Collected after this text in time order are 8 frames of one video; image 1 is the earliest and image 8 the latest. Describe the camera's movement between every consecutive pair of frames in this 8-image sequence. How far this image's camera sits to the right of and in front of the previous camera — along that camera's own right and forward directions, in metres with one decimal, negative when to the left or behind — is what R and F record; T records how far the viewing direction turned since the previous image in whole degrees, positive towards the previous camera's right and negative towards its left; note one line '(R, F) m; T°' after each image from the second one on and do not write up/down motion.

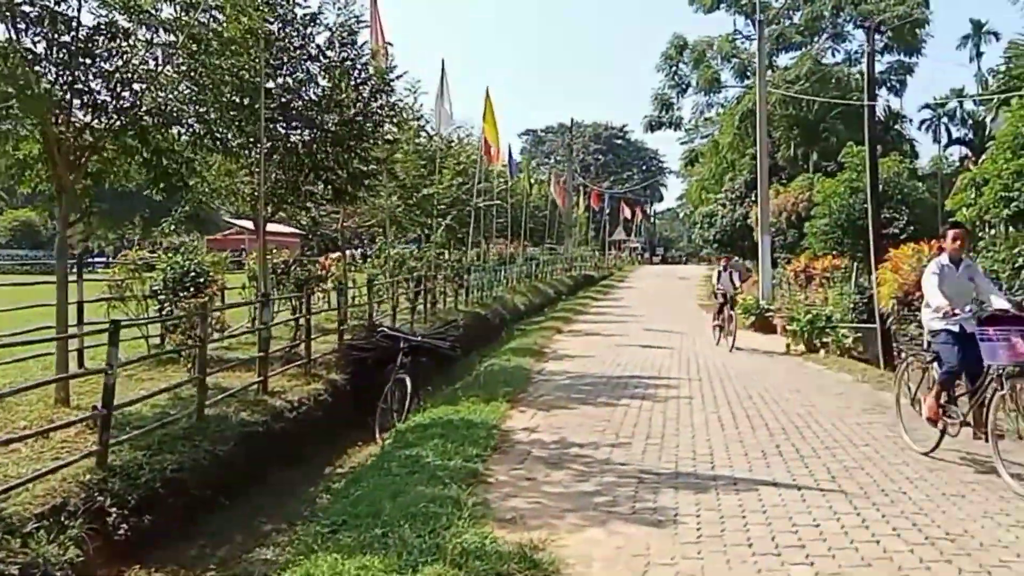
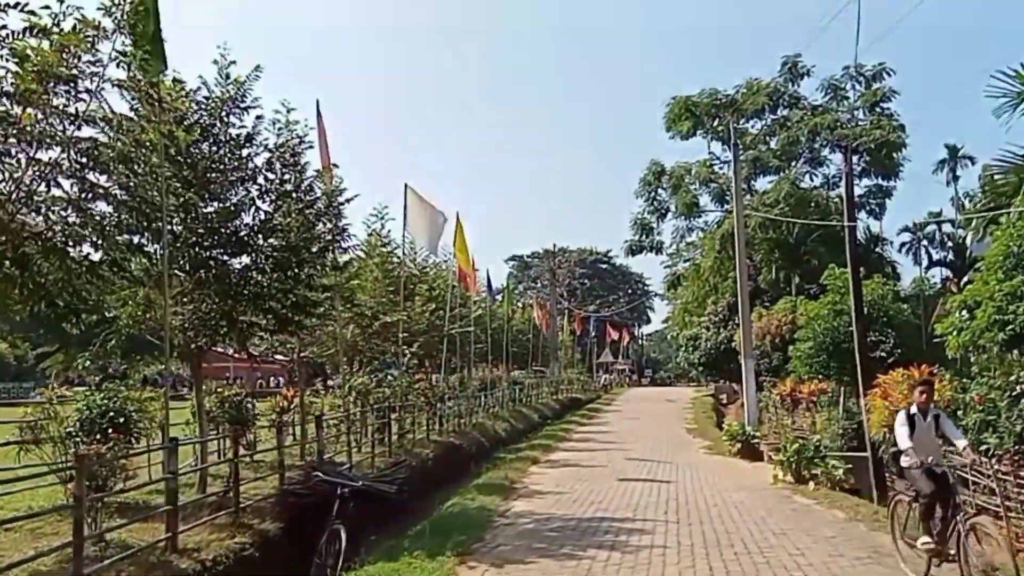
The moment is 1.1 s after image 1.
(+0.5, +0.8) m; +1°
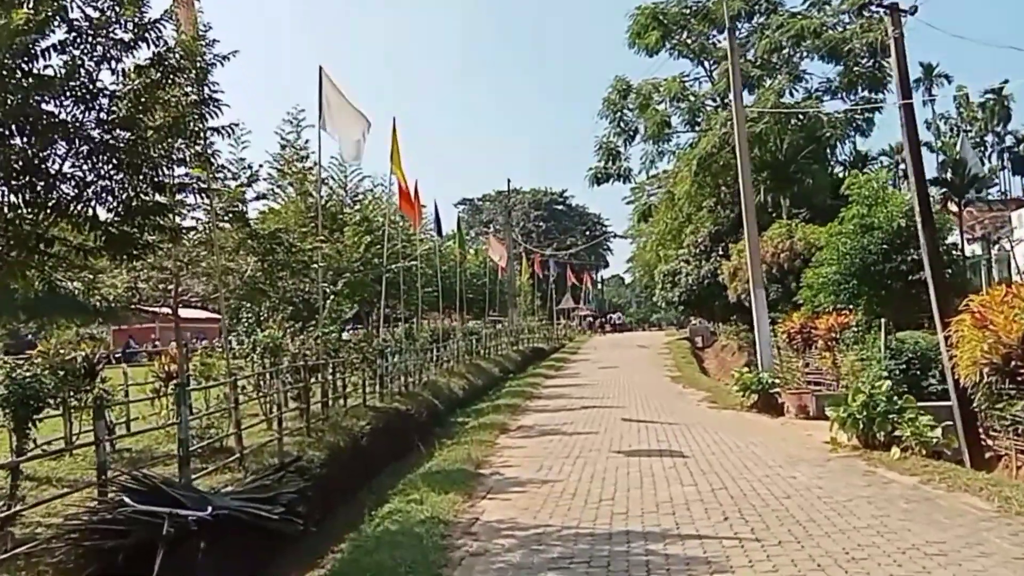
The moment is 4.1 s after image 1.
(-0.1, +4.3) m; +3°
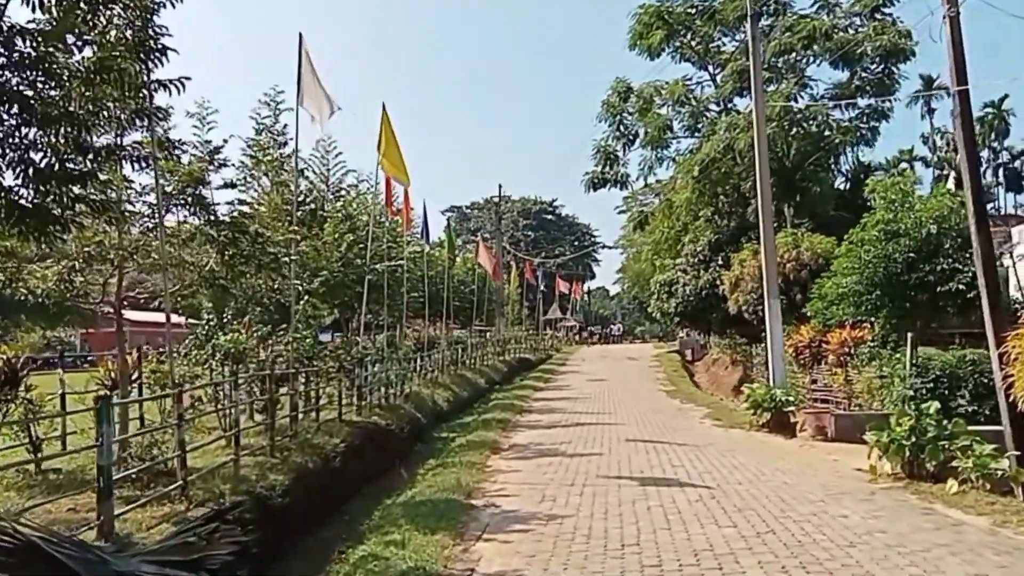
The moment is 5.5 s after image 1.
(-0.2, +1.5) m; +1°
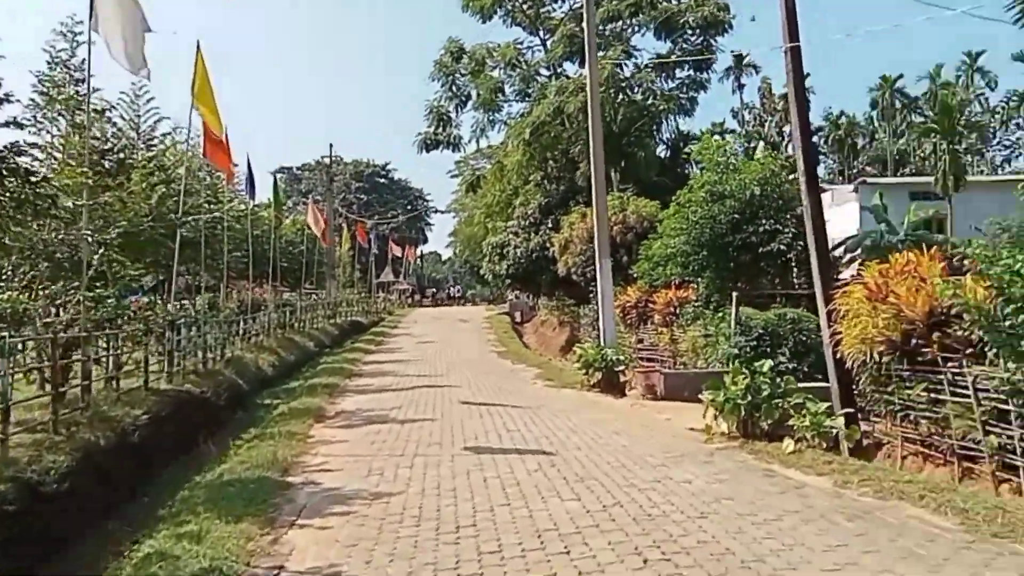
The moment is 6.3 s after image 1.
(+0.1, +0.9) m; +12°
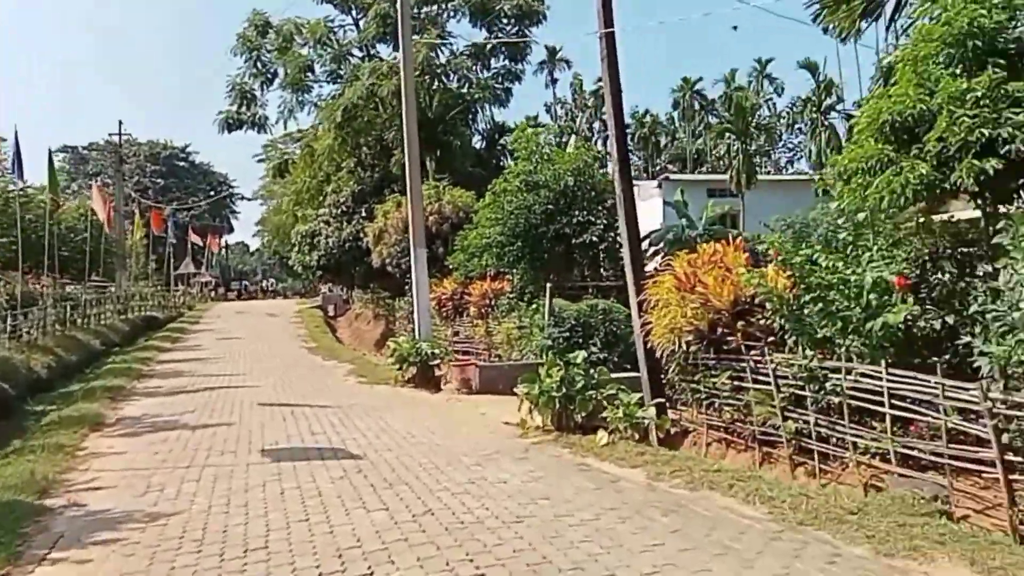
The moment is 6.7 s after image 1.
(+0.1, +0.5) m; +13°
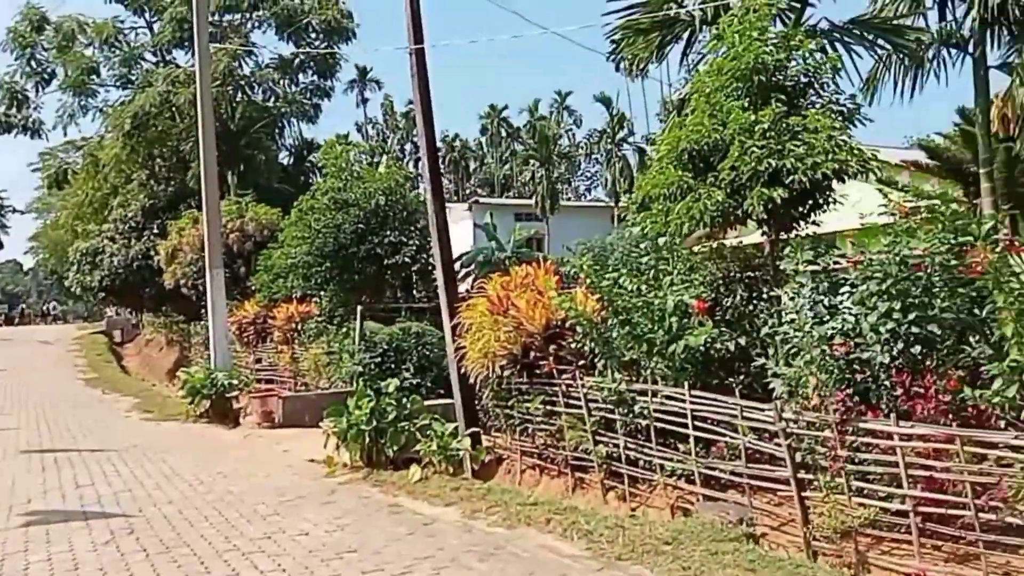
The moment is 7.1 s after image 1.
(+0.1, +0.5) m; +13°
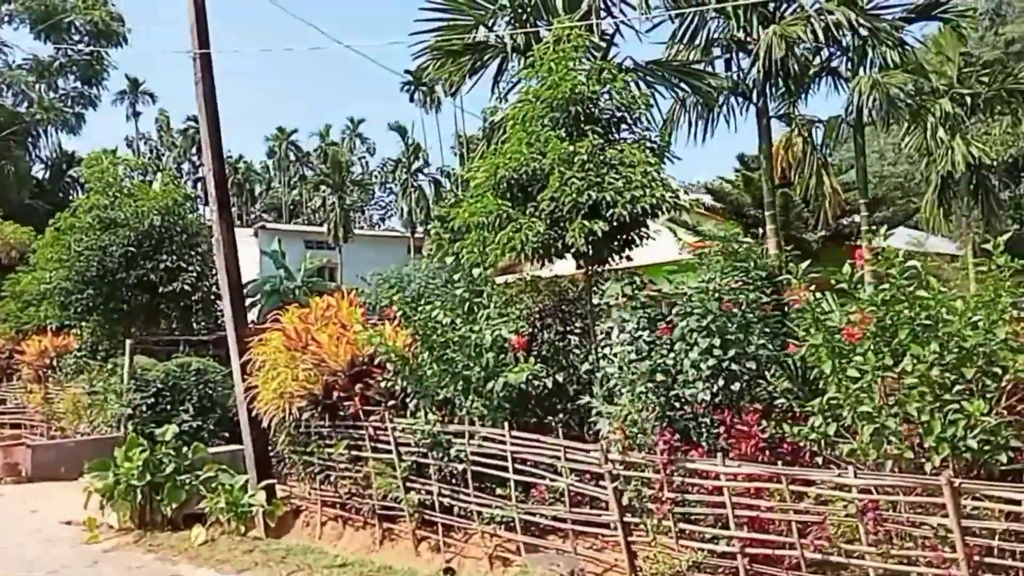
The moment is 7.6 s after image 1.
(-0.2, +0.8) m; +15°
